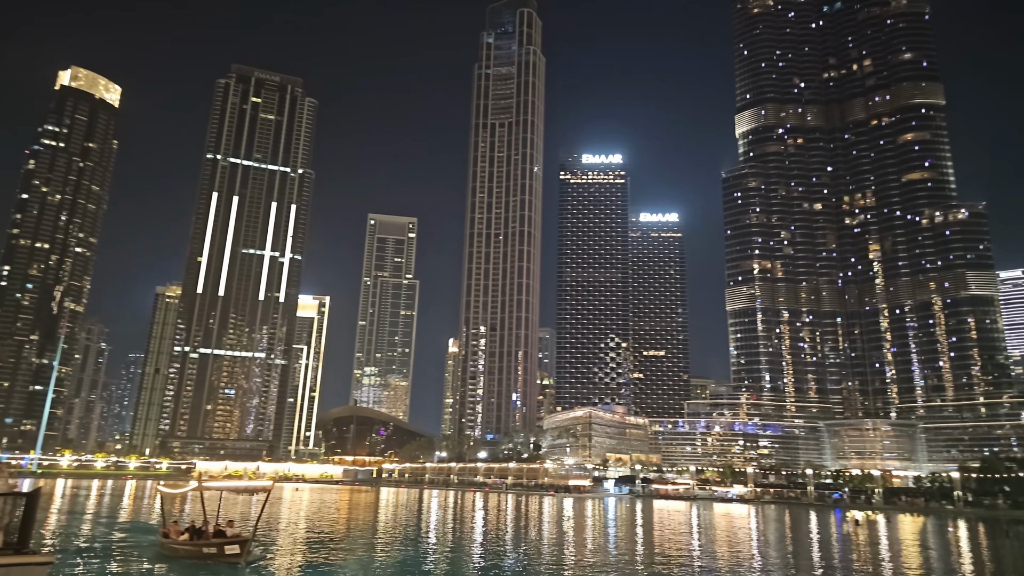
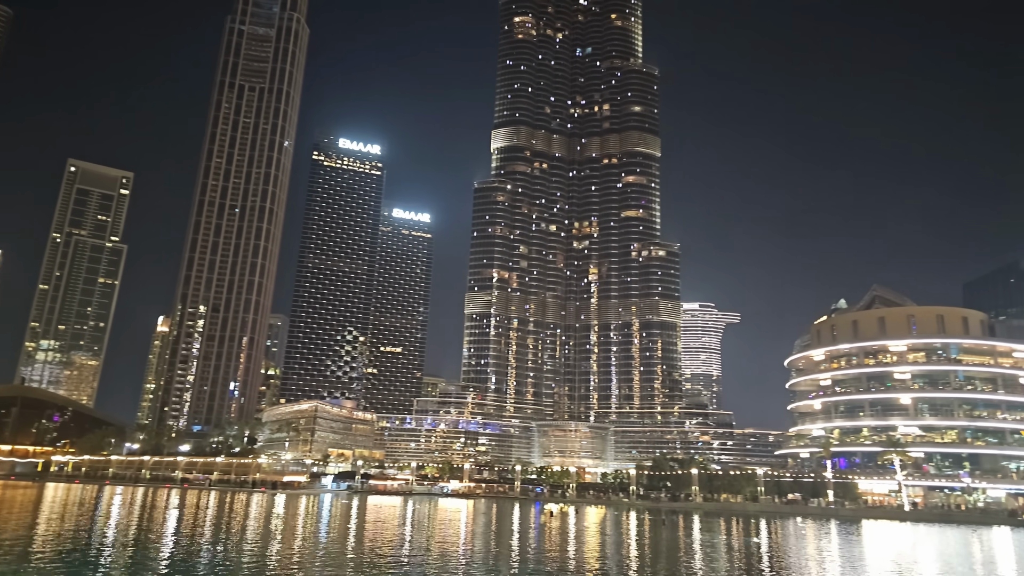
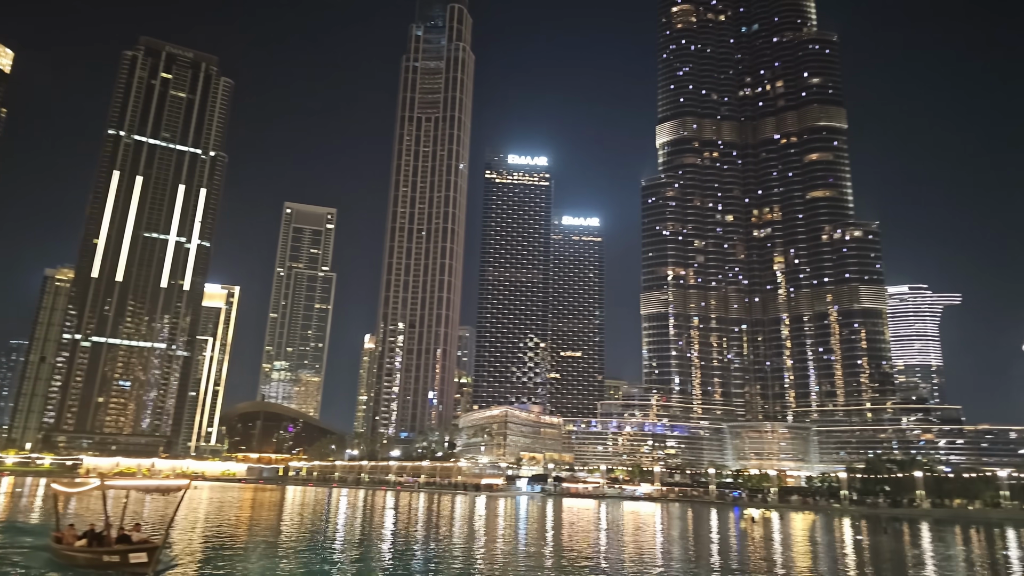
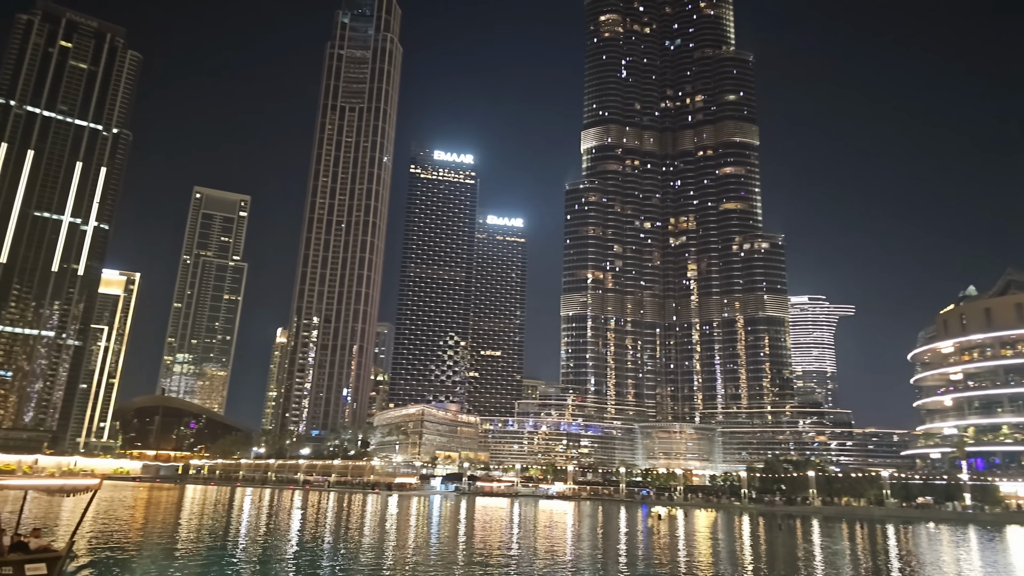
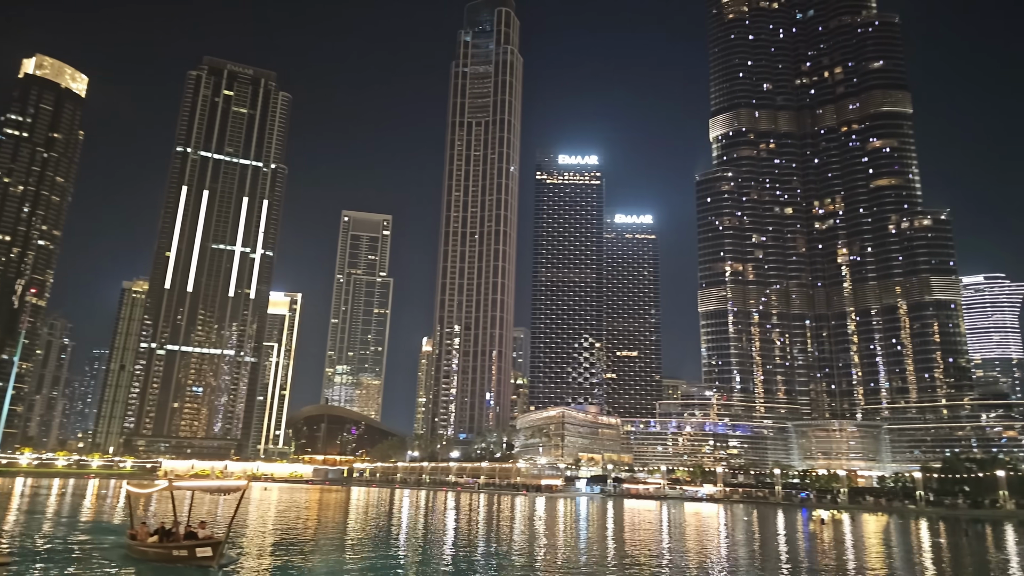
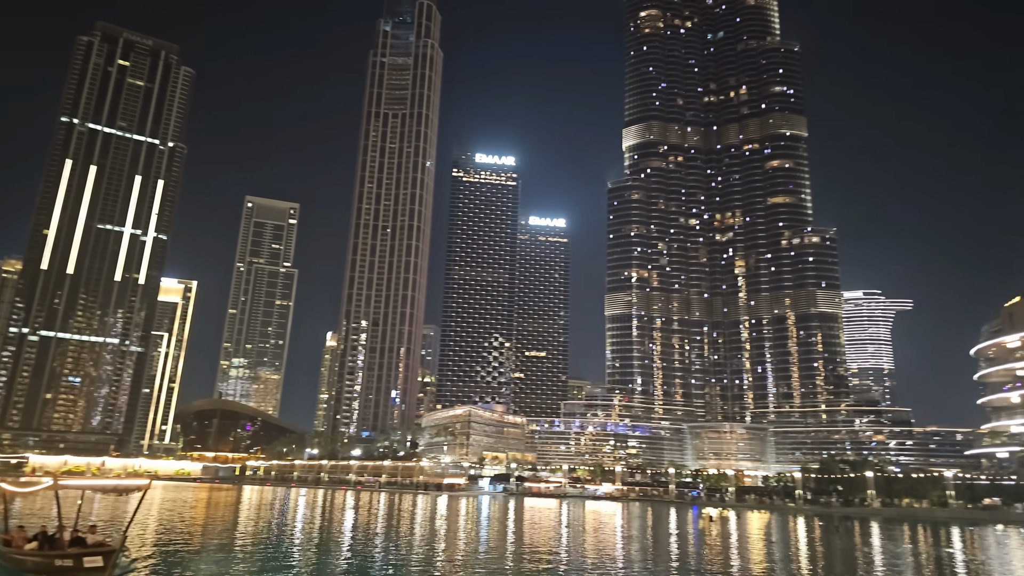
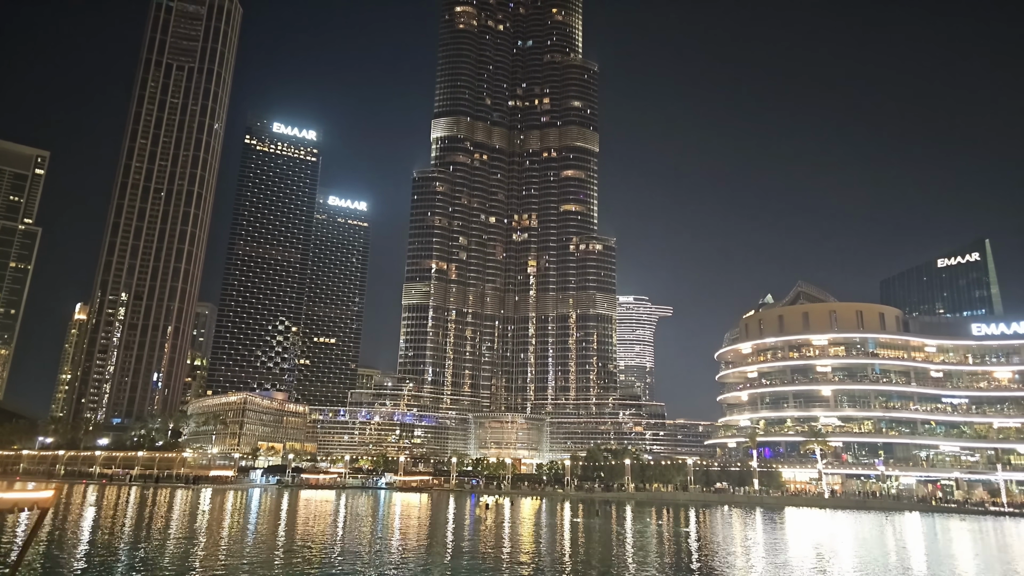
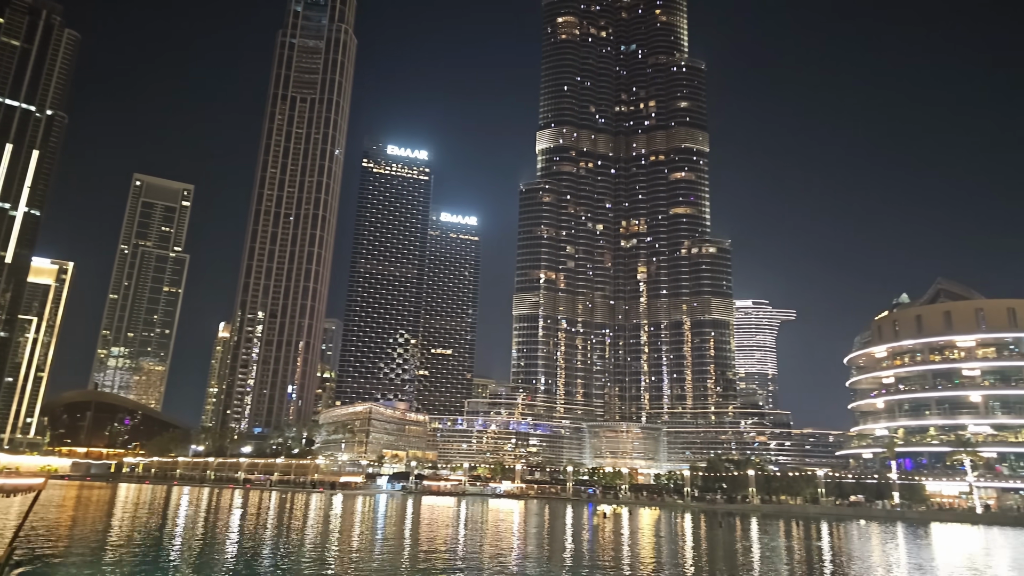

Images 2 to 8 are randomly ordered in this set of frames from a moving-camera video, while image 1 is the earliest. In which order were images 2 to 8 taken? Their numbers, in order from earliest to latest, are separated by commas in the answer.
5, 3, 6, 4, 8, 2, 7
